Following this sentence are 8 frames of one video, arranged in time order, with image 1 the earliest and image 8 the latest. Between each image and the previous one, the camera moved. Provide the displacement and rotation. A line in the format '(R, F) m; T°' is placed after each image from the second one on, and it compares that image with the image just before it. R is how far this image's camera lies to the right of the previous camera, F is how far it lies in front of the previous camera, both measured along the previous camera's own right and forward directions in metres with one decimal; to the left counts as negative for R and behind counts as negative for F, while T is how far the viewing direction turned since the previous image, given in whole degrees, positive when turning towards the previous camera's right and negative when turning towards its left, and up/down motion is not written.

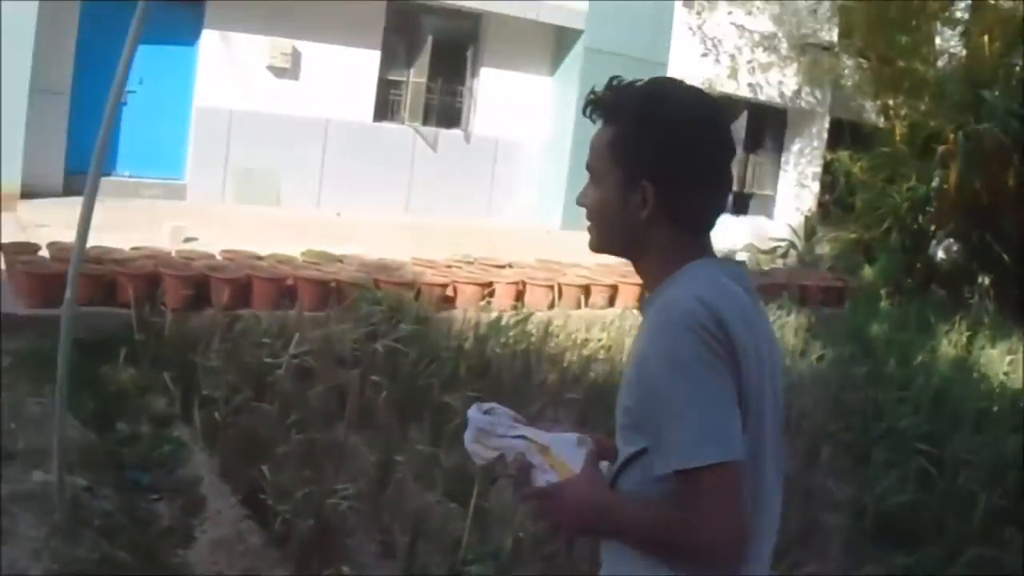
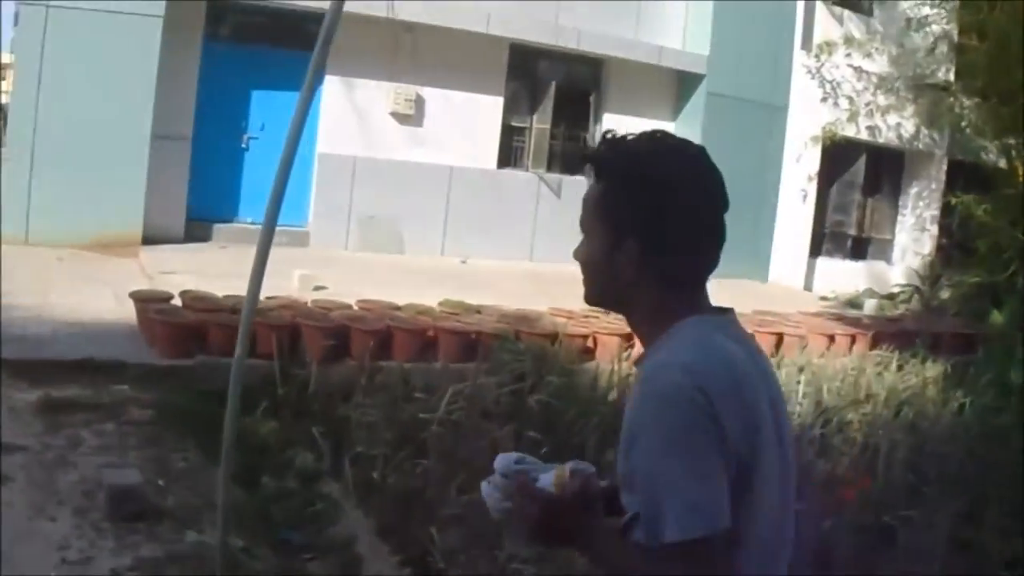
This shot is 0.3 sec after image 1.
(-0.3, +0.3) m; -5°
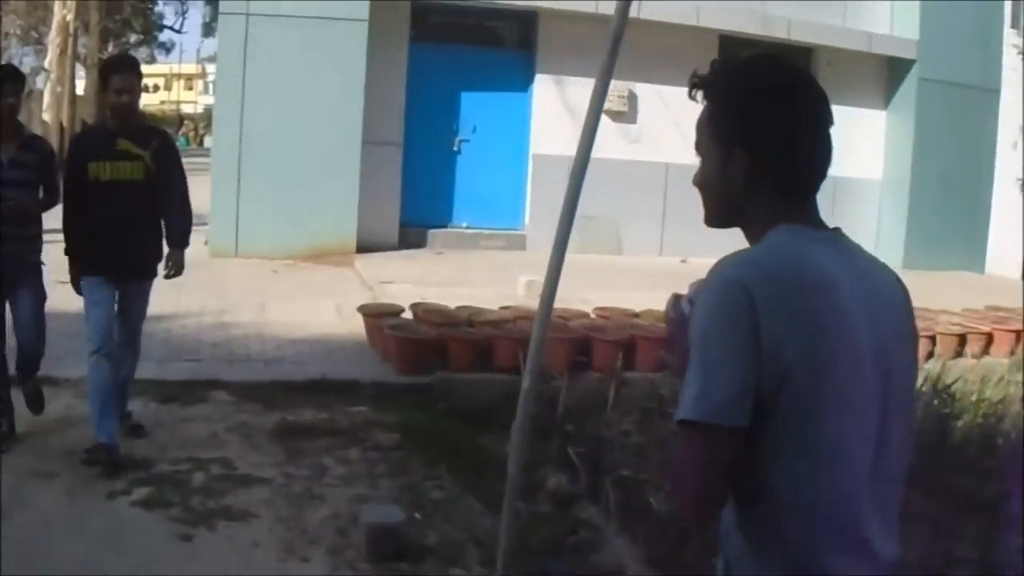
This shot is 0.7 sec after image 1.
(-0.5, +0.7) m; -8°
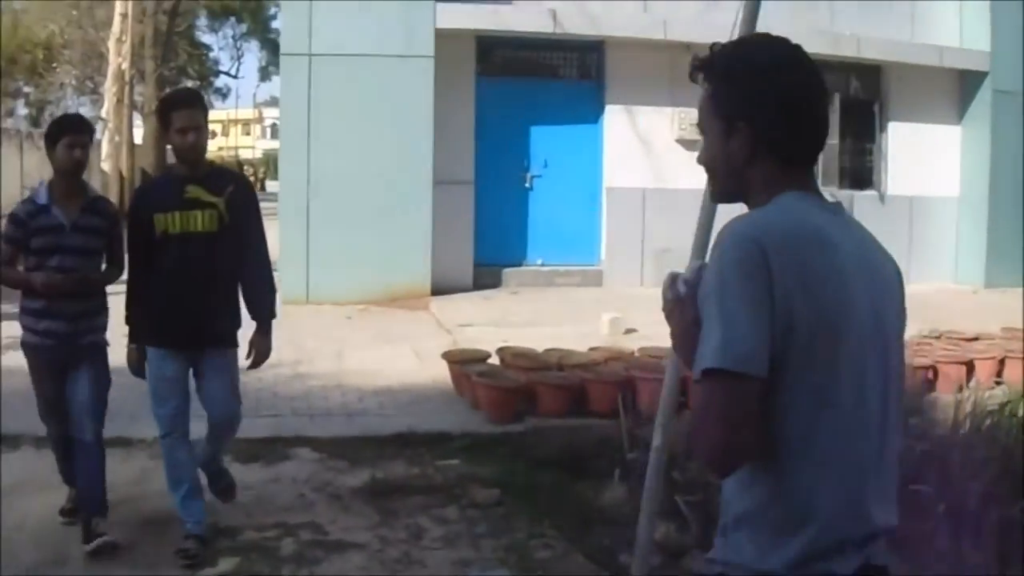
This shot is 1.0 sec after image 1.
(-0.2, +0.3) m; -3°
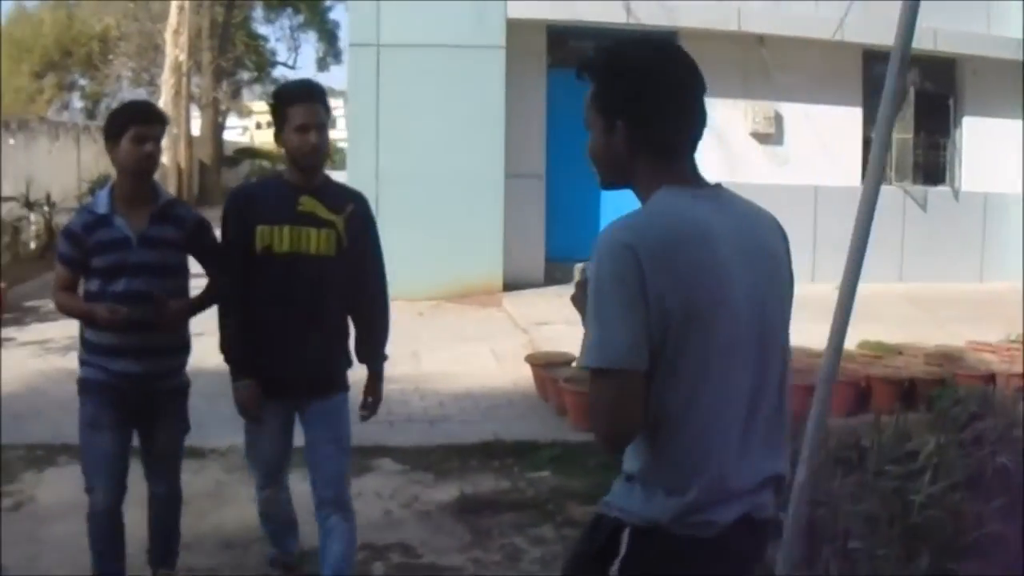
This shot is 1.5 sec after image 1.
(-0.2, +0.2) m; -2°
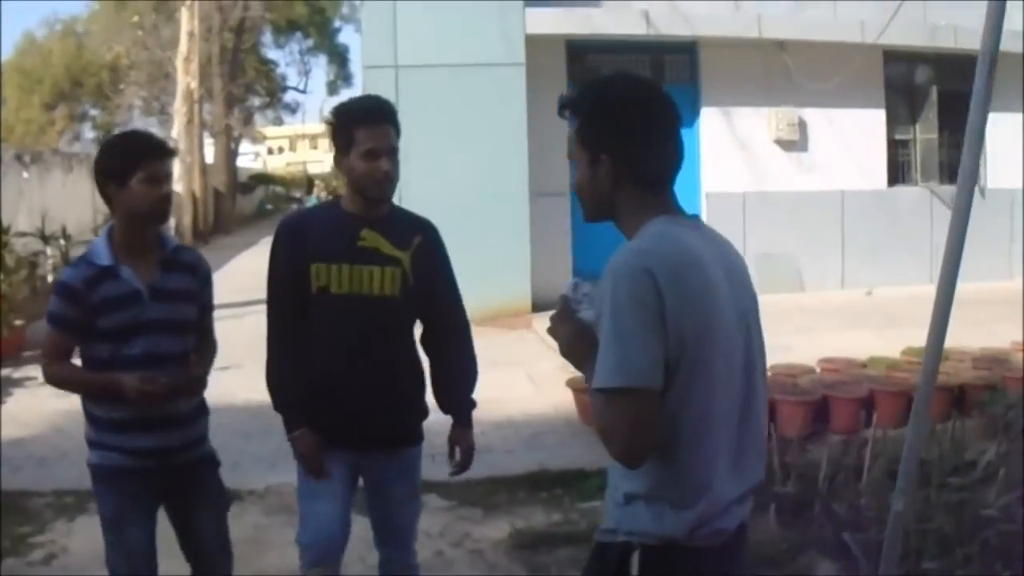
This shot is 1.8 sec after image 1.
(-0.1, +0.2) m; -1°
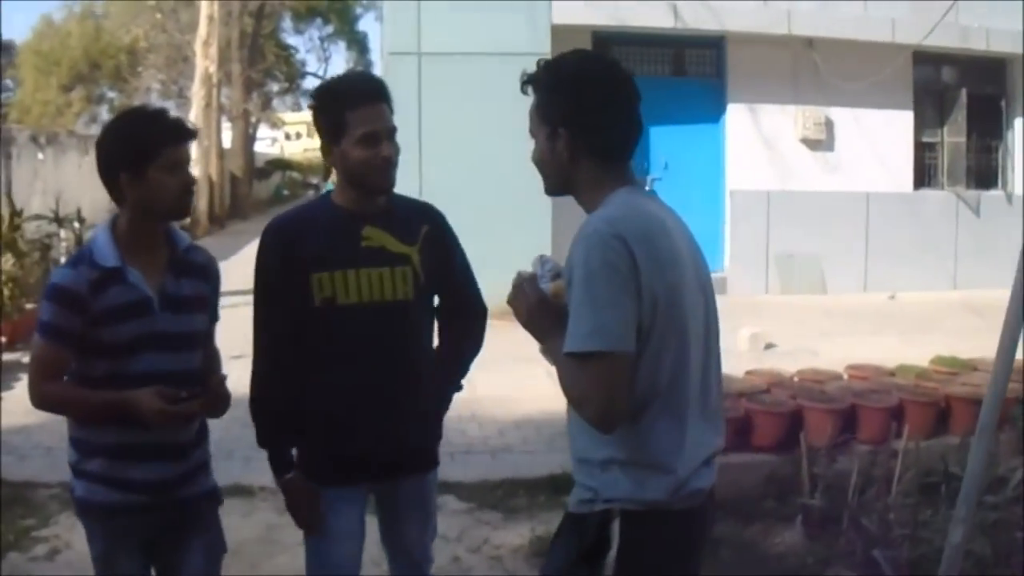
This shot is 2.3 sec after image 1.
(-0.1, +0.1) m; -1°
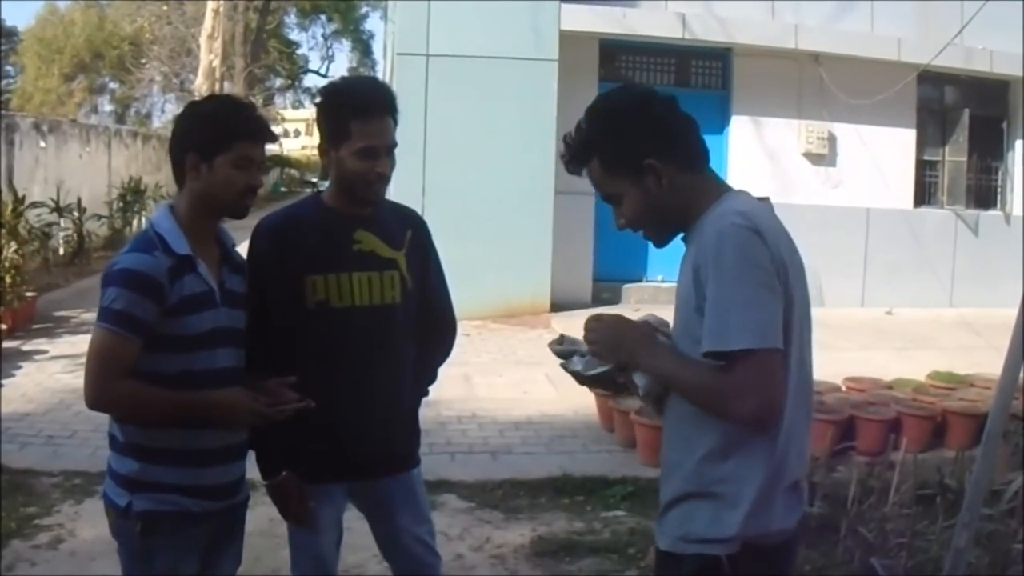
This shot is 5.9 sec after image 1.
(-0.1, 0.0) m; 0°
